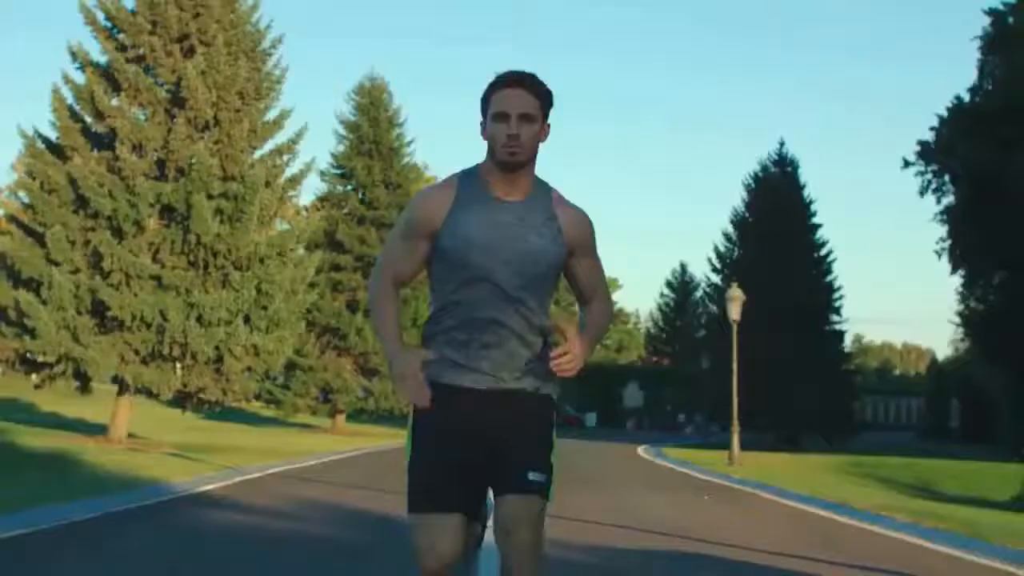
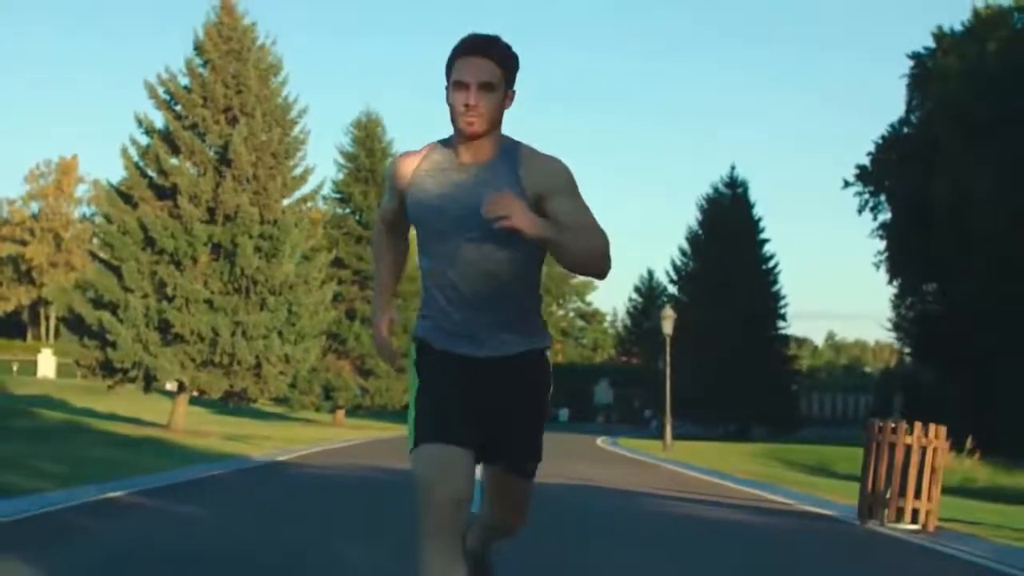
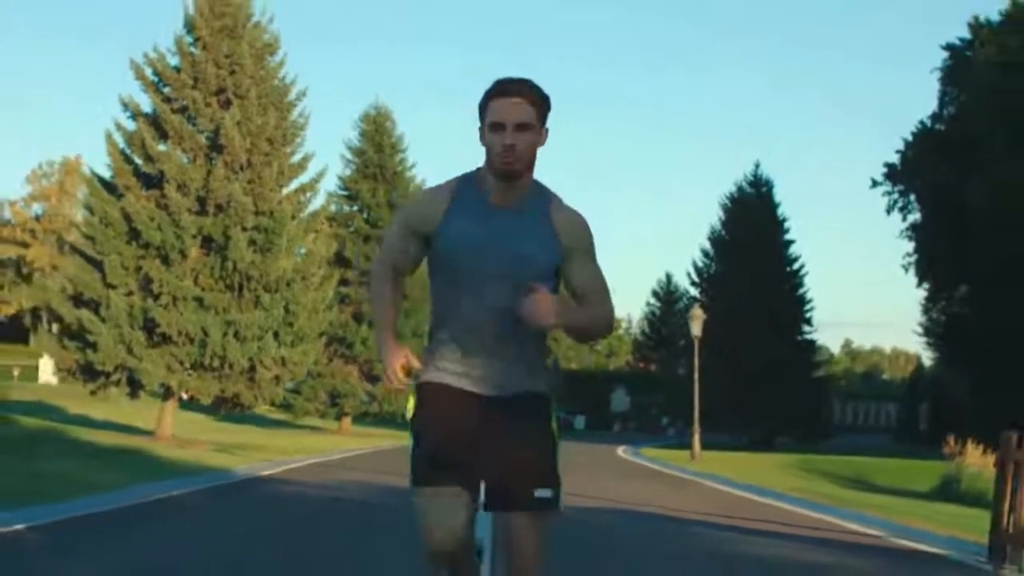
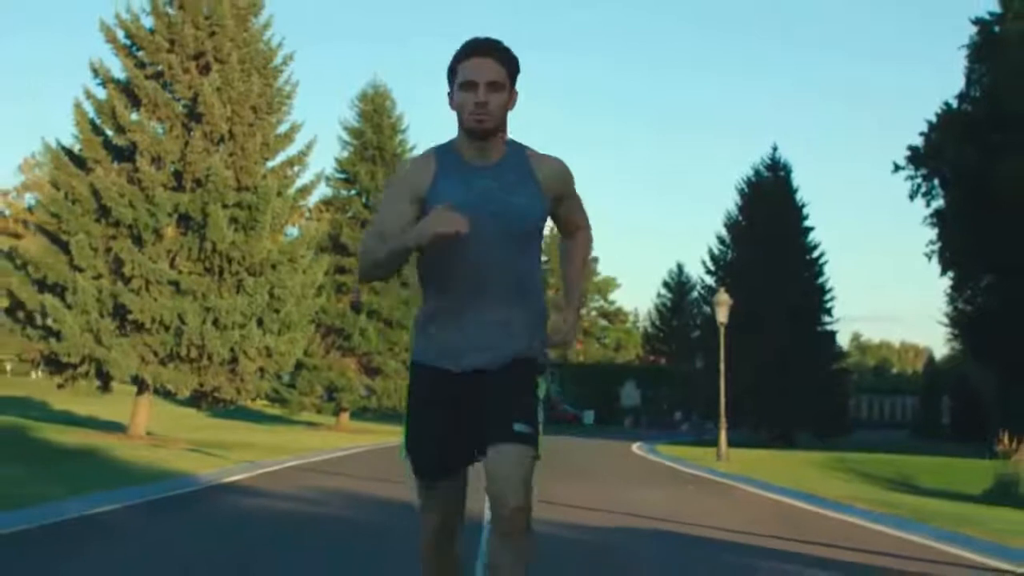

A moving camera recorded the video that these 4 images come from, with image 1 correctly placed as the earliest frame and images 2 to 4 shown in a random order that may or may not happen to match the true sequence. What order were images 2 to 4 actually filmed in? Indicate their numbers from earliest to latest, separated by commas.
4, 3, 2
